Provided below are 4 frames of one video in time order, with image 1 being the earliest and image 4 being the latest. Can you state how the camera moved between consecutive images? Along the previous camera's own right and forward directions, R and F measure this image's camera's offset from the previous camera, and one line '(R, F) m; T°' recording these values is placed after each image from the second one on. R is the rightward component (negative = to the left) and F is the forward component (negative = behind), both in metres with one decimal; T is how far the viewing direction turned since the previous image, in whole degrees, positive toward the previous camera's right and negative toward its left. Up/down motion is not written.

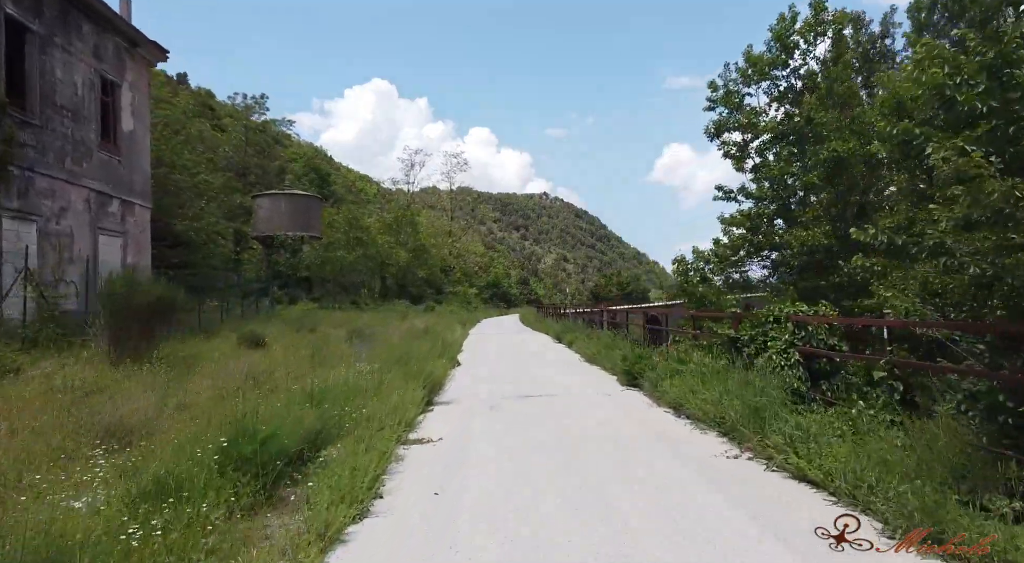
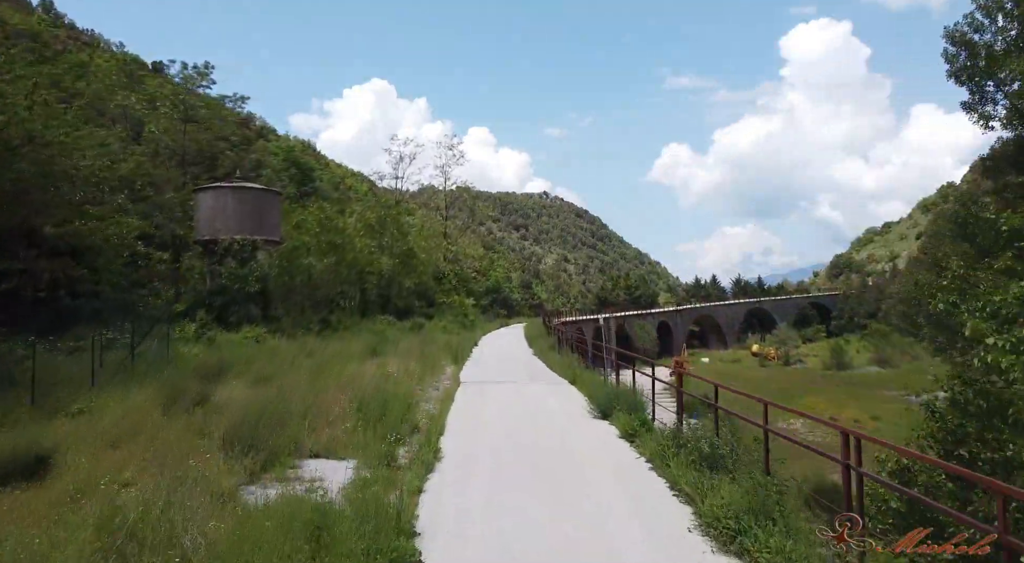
(-0.2, +6.3) m; 0°
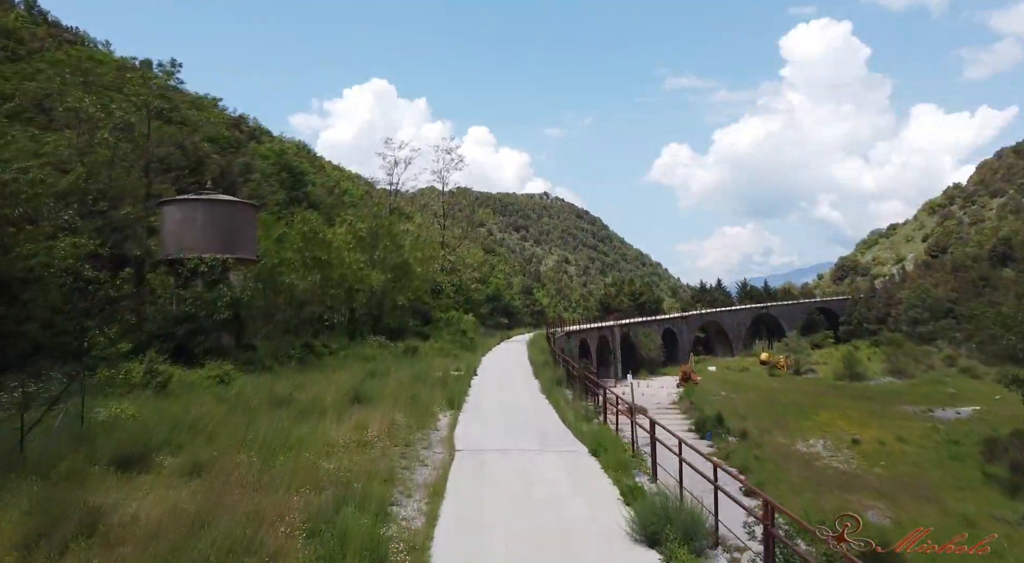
(-0.1, +2.8) m; 0°
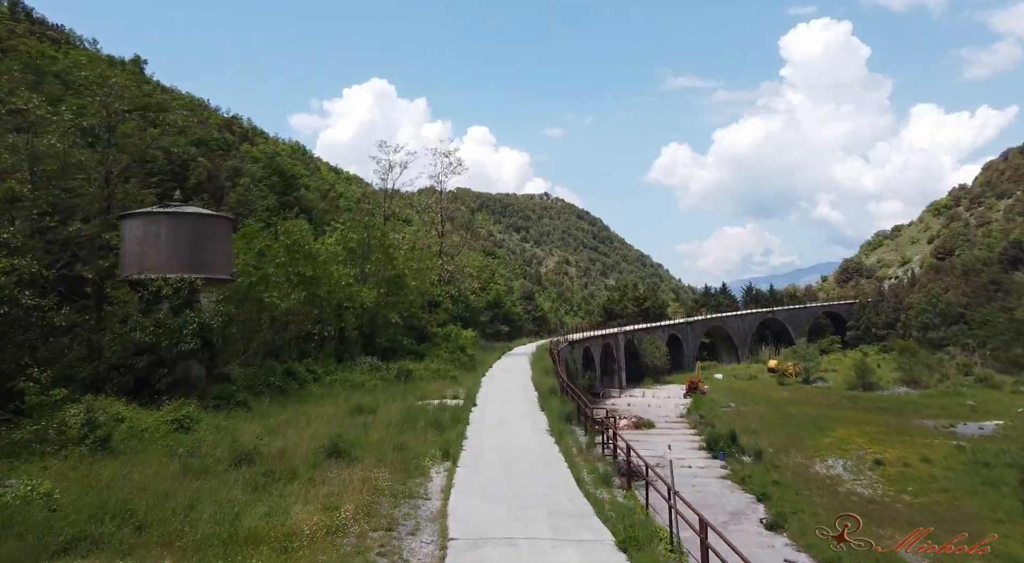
(-0.1, +2.5) m; 0°
